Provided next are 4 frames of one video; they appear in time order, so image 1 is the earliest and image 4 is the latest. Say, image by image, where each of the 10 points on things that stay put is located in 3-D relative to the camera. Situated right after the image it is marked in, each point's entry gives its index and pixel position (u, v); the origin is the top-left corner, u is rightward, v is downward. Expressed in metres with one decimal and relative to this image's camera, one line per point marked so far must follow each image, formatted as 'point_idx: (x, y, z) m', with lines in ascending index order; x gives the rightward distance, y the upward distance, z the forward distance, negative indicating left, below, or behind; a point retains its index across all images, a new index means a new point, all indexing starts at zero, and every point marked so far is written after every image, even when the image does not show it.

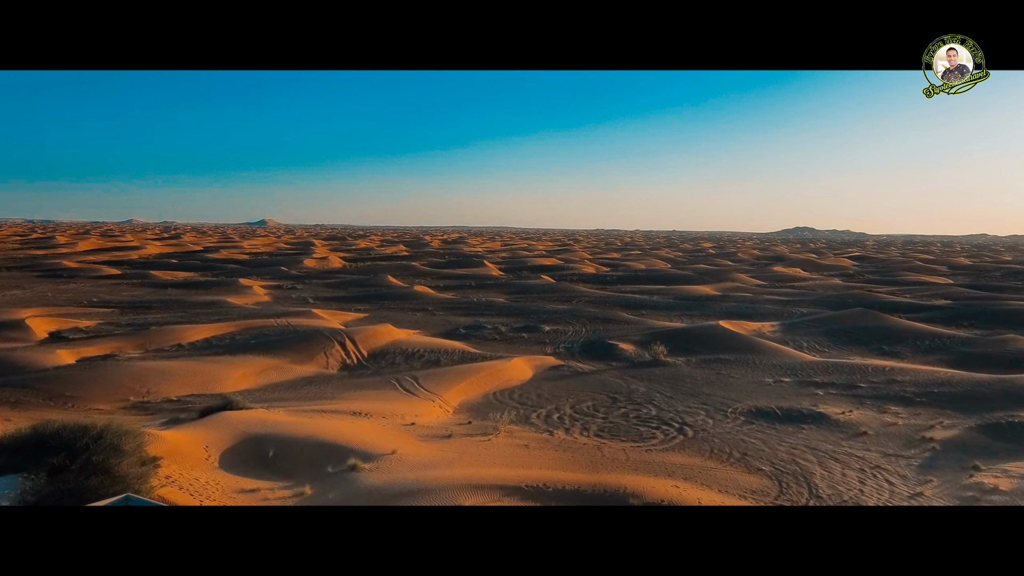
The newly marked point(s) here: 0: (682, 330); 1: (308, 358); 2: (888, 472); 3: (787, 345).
0: (+4.7, -1.2, +16.9) m
1: (-4.8, -1.6, +14.2) m
2: (+5.0, -2.5, +8.2) m
3: (+7.3, -1.5, +16.3) m
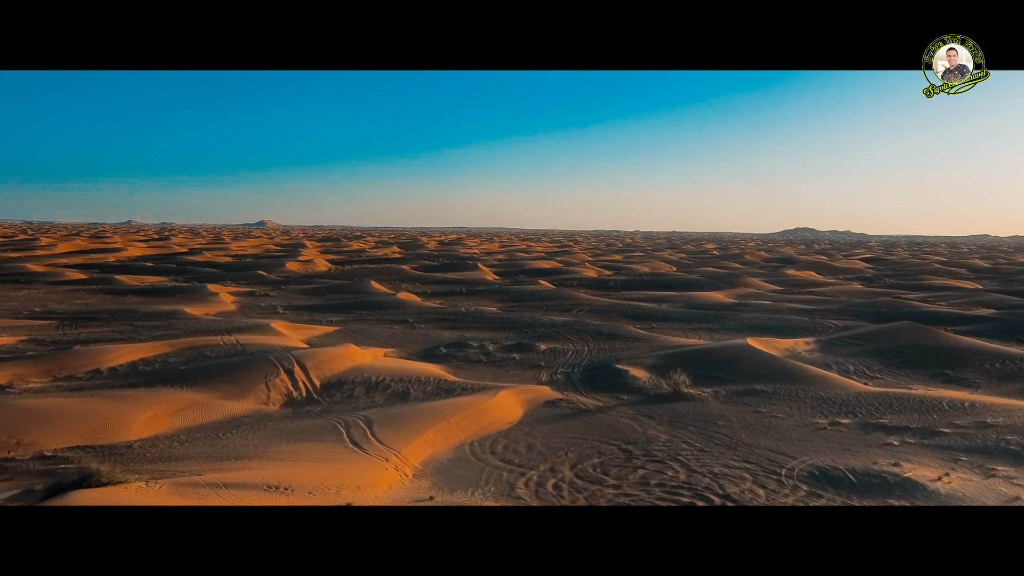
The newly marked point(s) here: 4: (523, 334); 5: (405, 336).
0: (+4.5, -1.5, +14.2) m
1: (-5.0, -1.9, +11.5) m
2: (+4.8, -2.7, +5.4) m
3: (+7.1, -1.8, +13.6) m
4: (+0.3, -1.3, +17.7) m
5: (-3.2, -1.4, +18.3) m
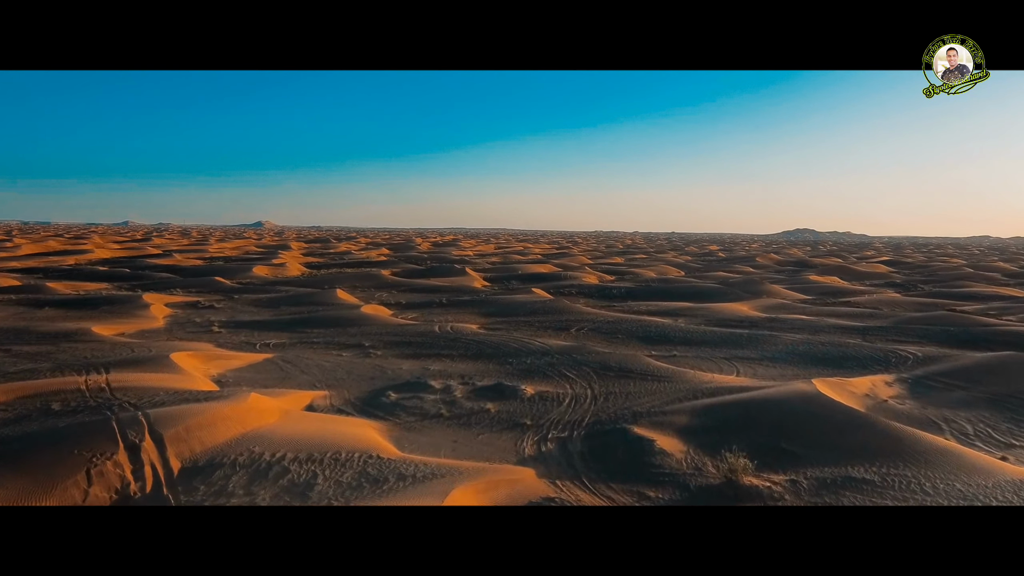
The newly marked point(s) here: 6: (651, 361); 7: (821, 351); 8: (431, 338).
0: (+4.0, -1.9, +10.0) m
1: (-5.5, -2.3, +7.2) m
2: (+4.3, -3.1, +1.2) m
3: (+6.6, -2.2, +9.3) m
4: (-0.2, -1.7, +13.4) m
5: (-3.7, -1.8, +14.1) m
6: (+3.1, -1.6, +13.8) m
7: (+7.5, -1.5, +14.8) m
8: (-2.3, -1.4, +17.5) m
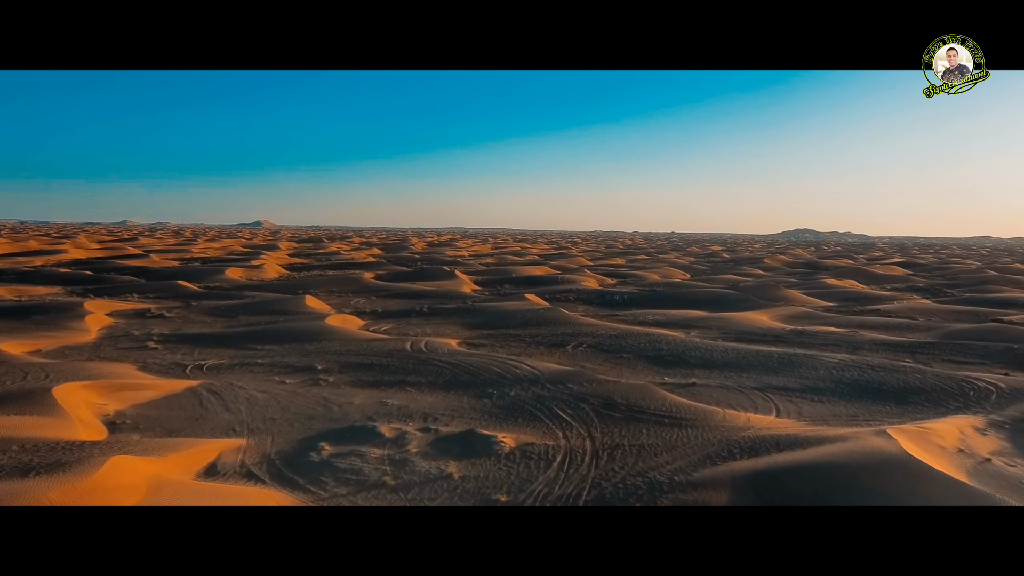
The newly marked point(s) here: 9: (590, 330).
0: (+3.7, -2.1, +7.2) m
1: (-5.8, -2.6, +4.4) m
2: (+4.0, -3.4, -1.6) m
3: (+6.3, -2.5, +6.5) m
4: (-0.5, -2.0, +10.6) m
5: (-4.1, -2.1, +11.3) m
6: (+2.7, -1.9, +11.0) m
7: (+7.1, -1.8, +12.0) m
8: (-2.7, -1.7, +14.7) m
9: (+2.3, -1.2, +18.4) m
